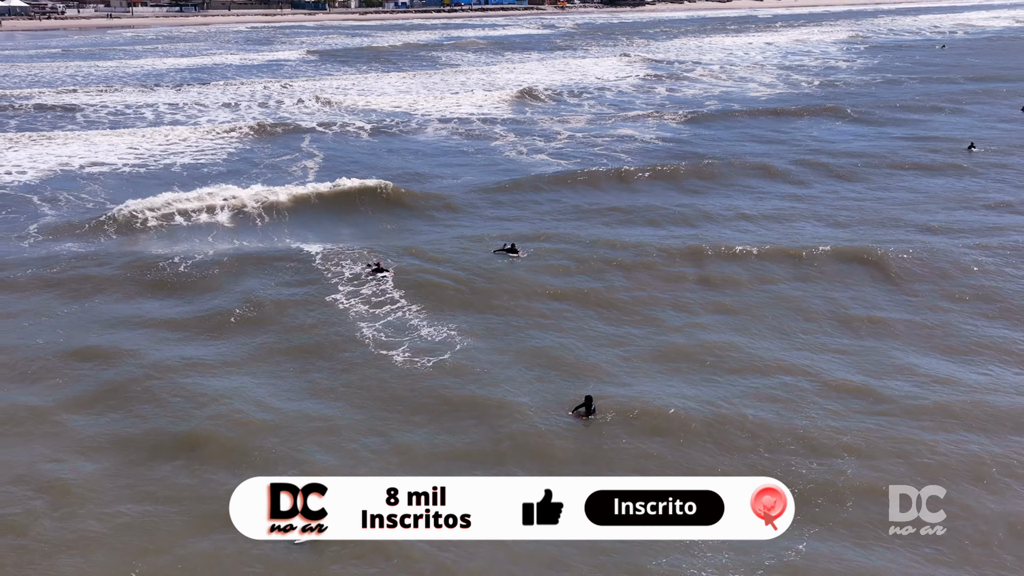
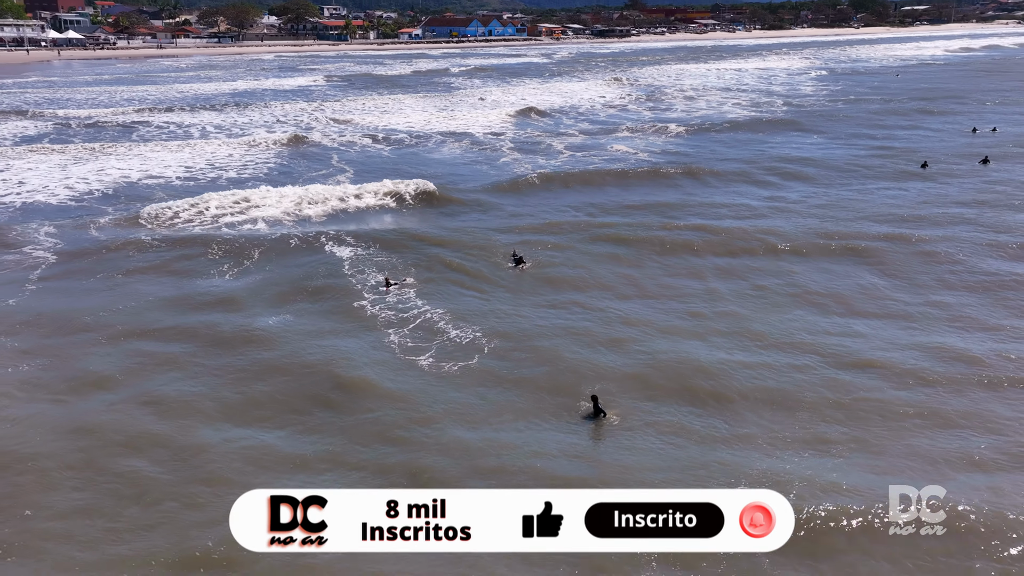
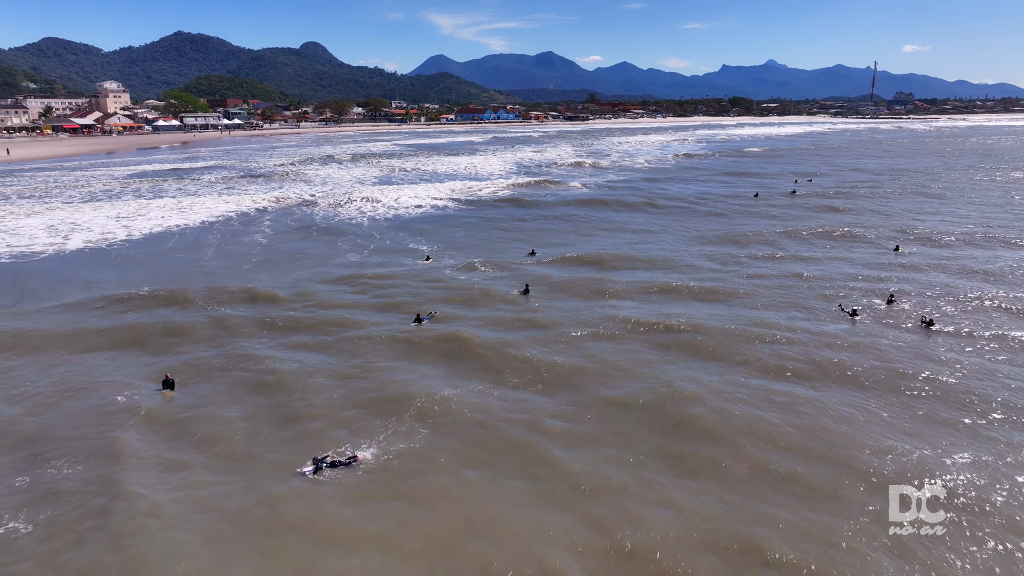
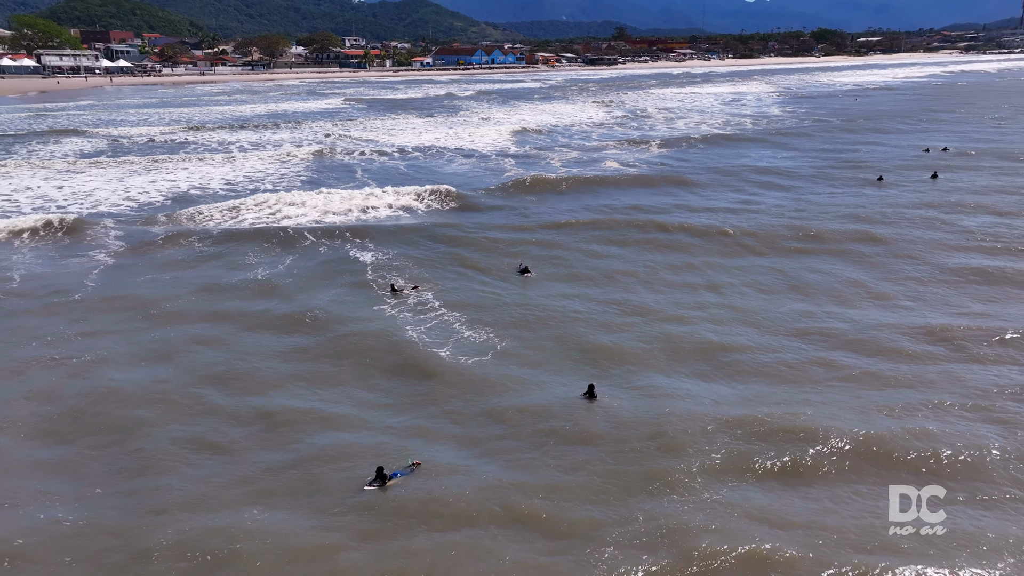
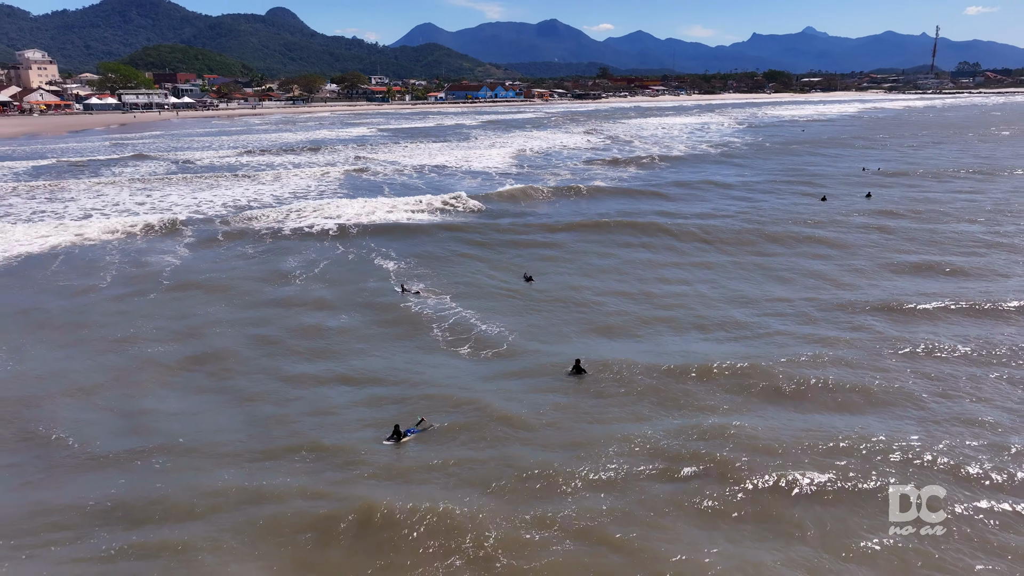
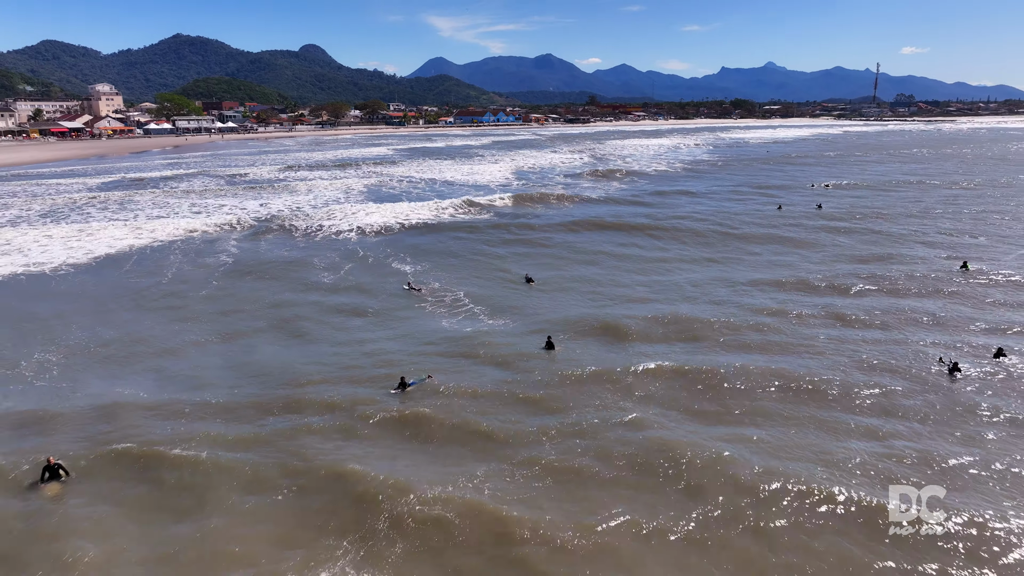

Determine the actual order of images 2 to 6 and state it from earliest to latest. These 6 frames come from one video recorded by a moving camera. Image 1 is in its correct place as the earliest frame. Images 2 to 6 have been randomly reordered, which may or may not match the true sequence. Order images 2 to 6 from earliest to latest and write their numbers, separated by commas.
2, 4, 5, 6, 3
